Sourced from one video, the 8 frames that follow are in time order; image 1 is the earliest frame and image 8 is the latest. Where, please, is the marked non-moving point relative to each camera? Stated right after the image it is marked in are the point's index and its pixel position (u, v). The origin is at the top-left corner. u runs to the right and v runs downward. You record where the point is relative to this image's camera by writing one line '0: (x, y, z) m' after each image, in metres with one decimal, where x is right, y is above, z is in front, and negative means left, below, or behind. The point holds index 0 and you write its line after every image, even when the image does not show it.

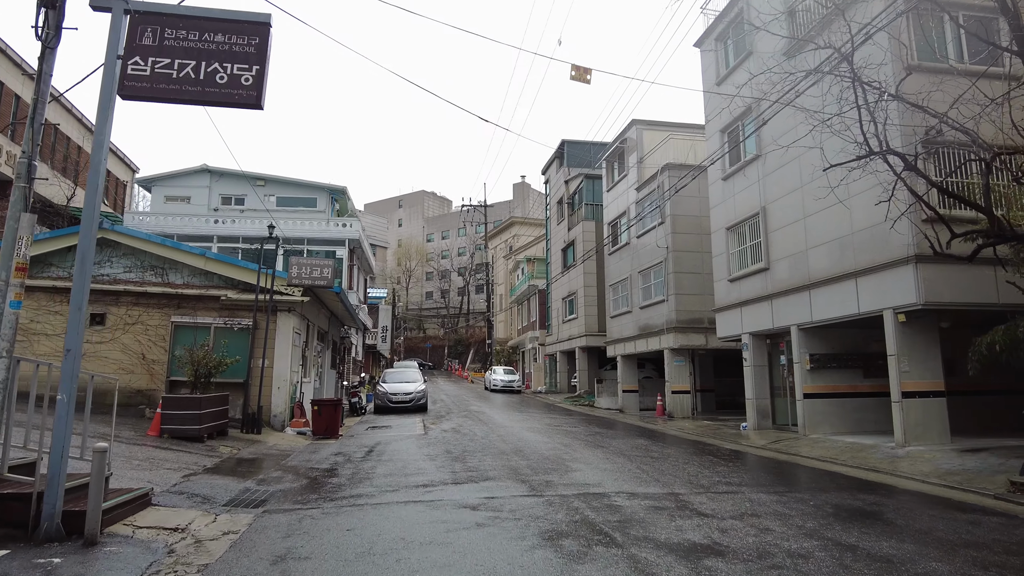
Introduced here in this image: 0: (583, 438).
0: (+1.5, -3.2, +13.5) m
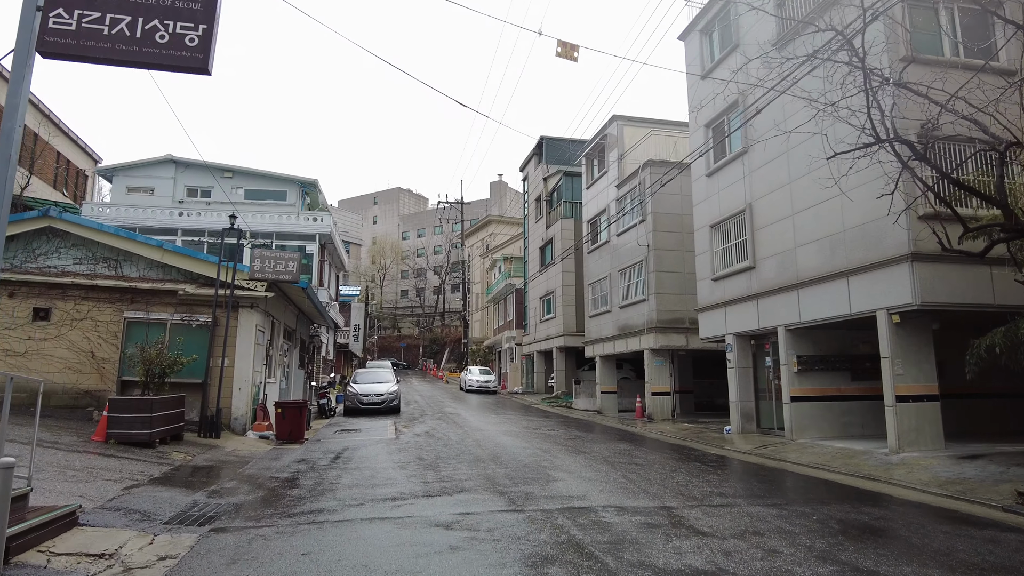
0: (+1.0, -3.1, +12.9) m
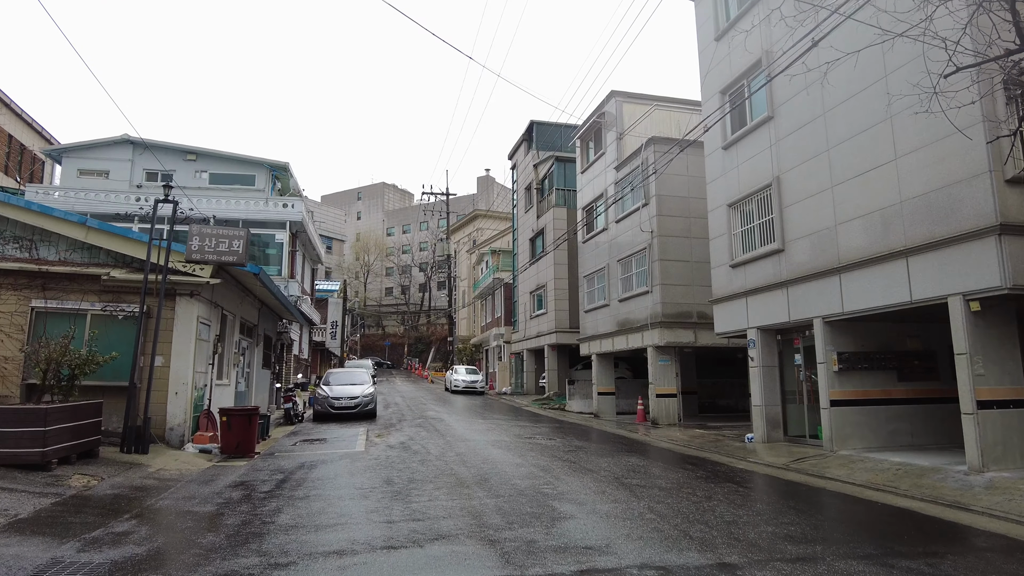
0: (+0.8, -2.8, +10.8) m
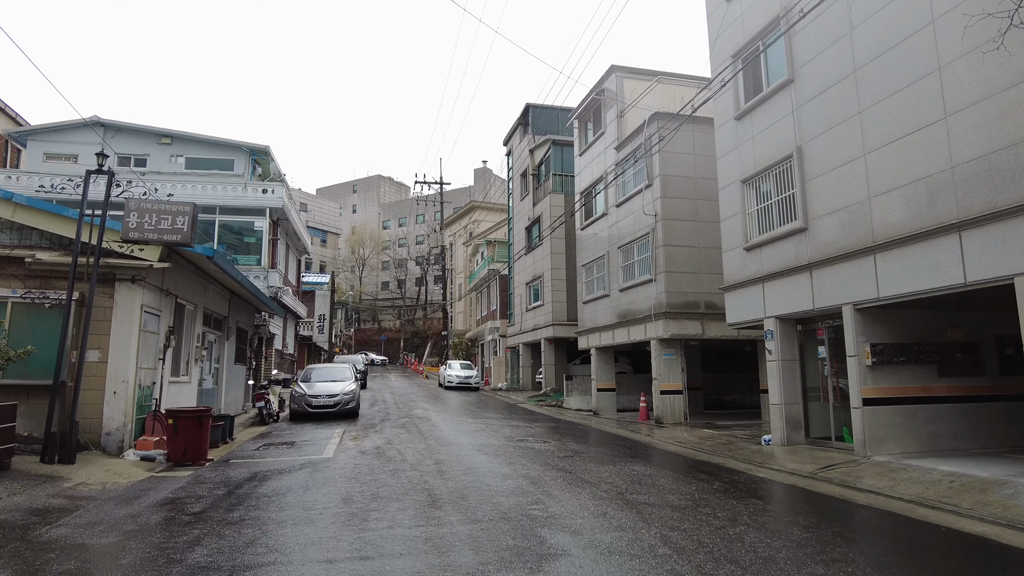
0: (+0.7, -2.6, +9.4) m
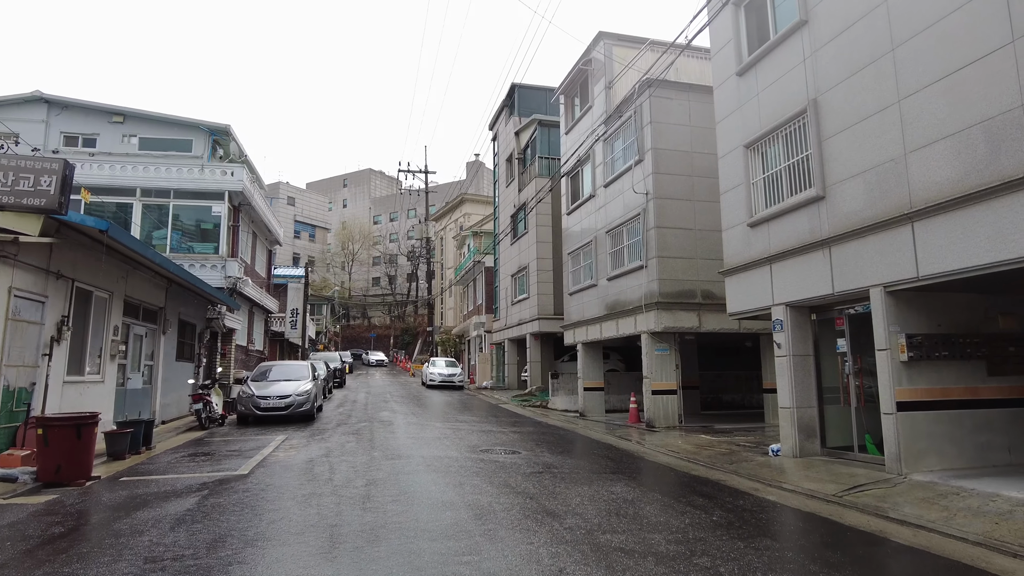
0: (+0.1, -2.3, +7.6) m
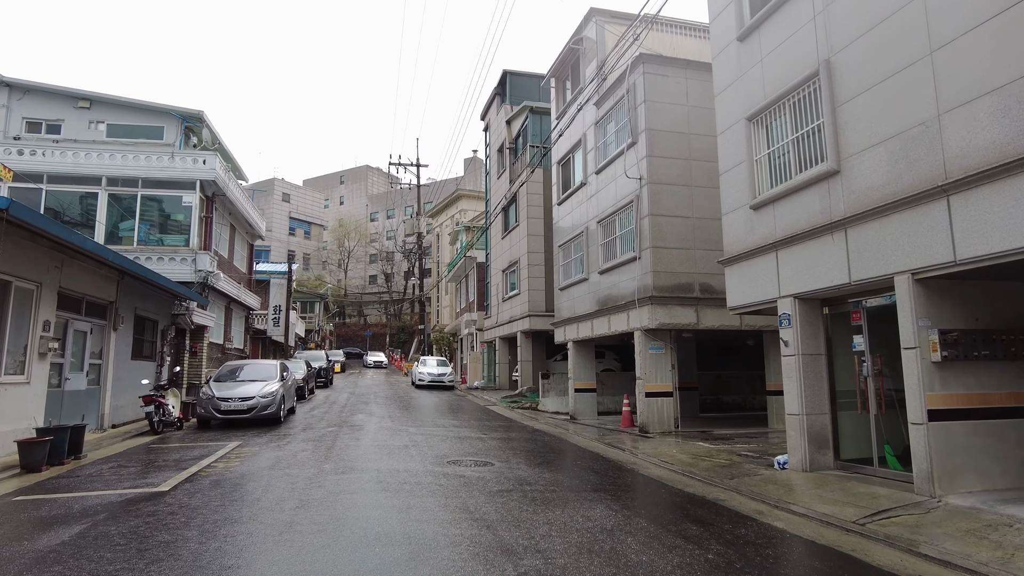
0: (-0.4, -2.2, +6.3) m
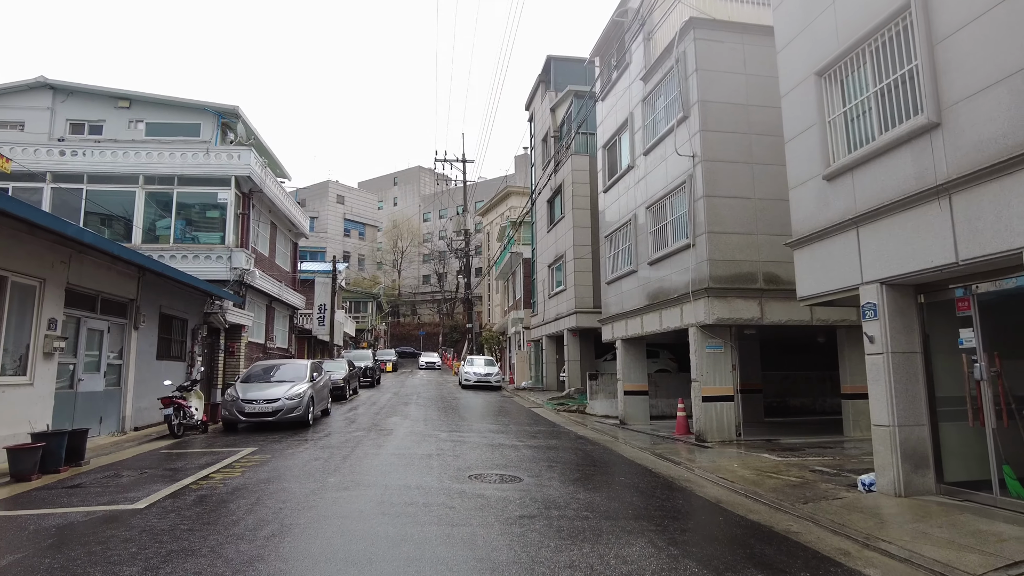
0: (-0.2, -2.1, +5.1) m
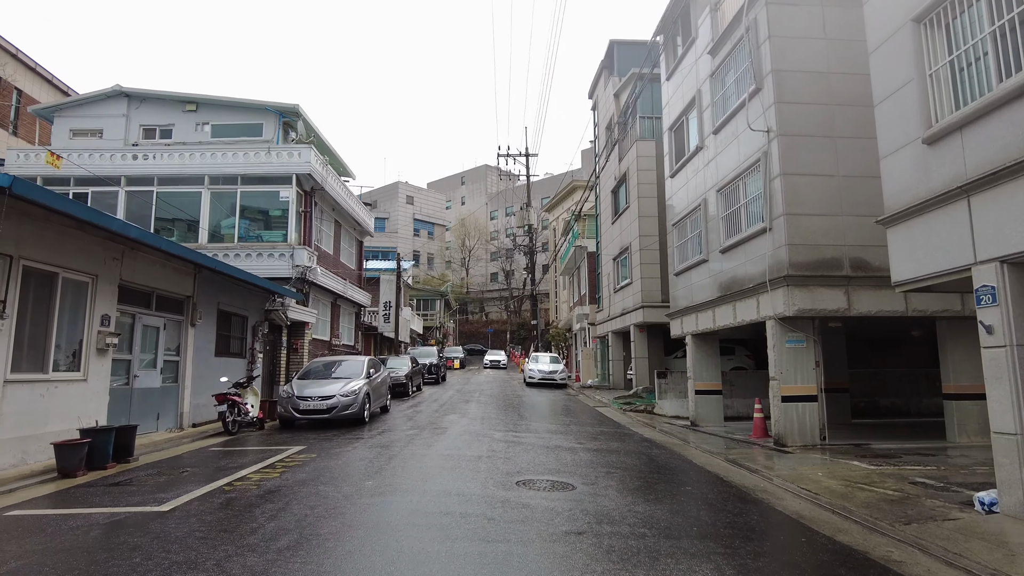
0: (0.0, -1.9, +4.4) m
